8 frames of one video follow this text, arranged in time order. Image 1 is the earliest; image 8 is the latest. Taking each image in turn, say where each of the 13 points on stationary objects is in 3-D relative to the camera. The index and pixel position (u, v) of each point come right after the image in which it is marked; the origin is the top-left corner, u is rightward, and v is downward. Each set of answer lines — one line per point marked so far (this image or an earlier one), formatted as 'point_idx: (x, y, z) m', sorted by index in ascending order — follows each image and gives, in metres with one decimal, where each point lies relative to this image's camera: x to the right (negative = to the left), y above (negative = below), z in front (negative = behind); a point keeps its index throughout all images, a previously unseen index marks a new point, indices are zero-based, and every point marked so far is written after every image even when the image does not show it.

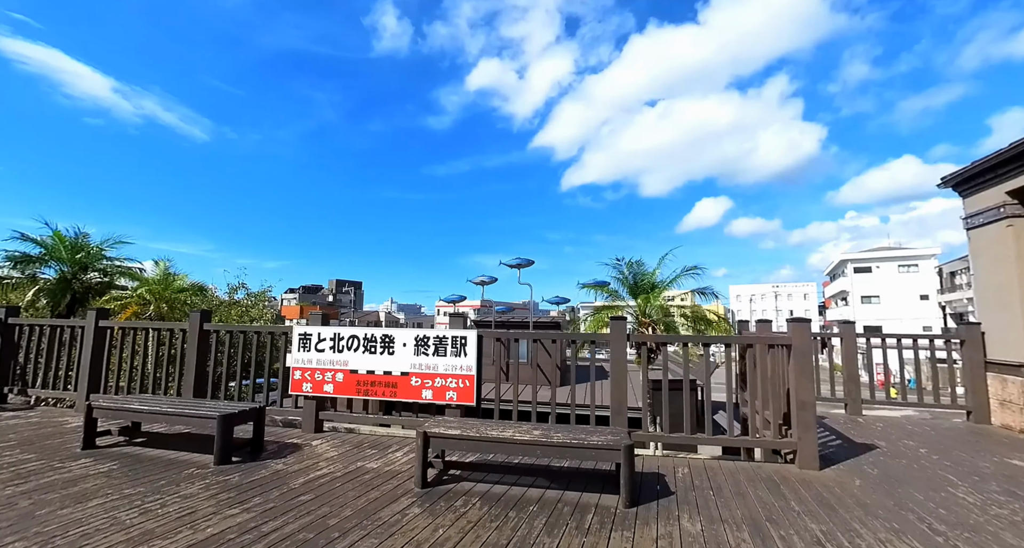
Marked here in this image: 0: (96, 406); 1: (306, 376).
0: (-3.5, -1.1, +4.1) m
1: (-2.0, -1.0, +4.7) m
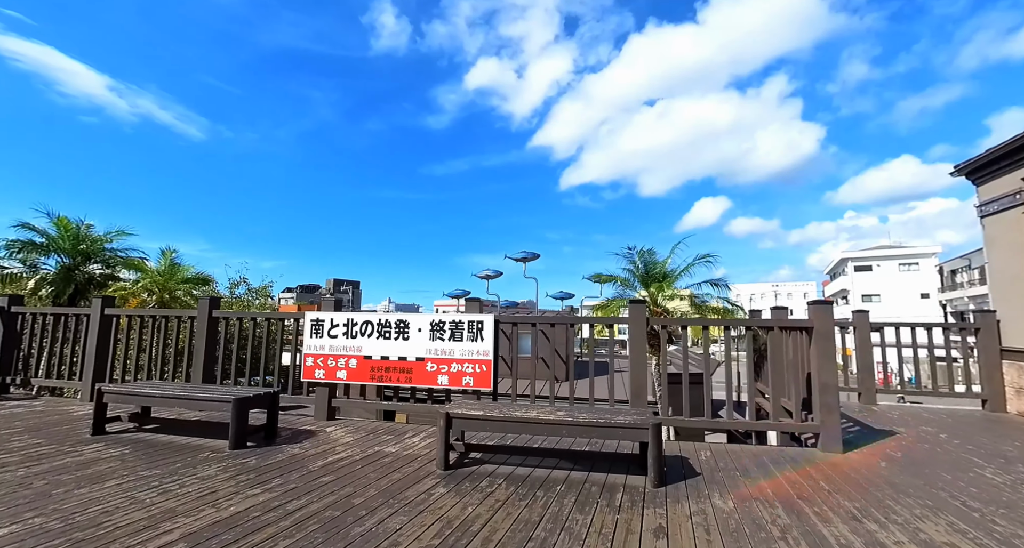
0: (-3.4, -1.0, +4.0) m
1: (-1.8, -0.8, +4.6) m
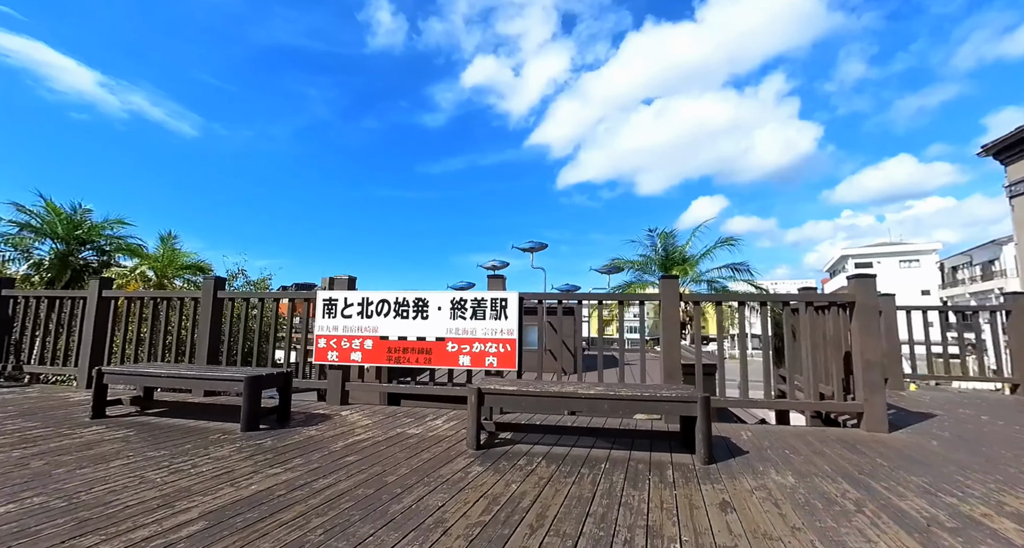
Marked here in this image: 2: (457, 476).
0: (-3.1, -0.8, +3.8) m
1: (-1.6, -0.6, +4.4) m
2: (-0.3, -1.1, +2.5) m
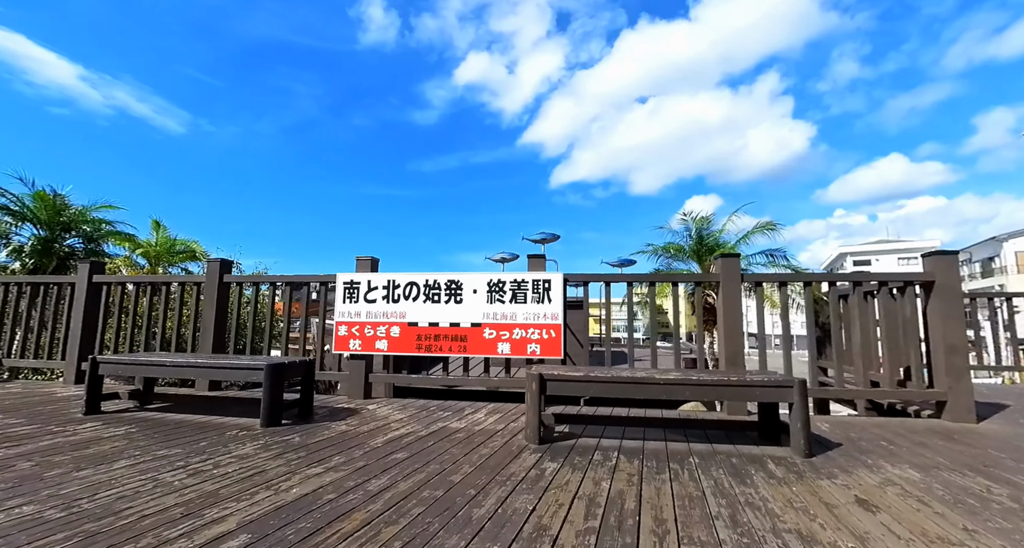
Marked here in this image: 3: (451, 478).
0: (-2.8, -0.6, +3.3) m
1: (-1.3, -0.5, +4.0) m
2: (+0.1, -0.9, +2.2) m
3: (-0.3, -0.9, +2.1) m
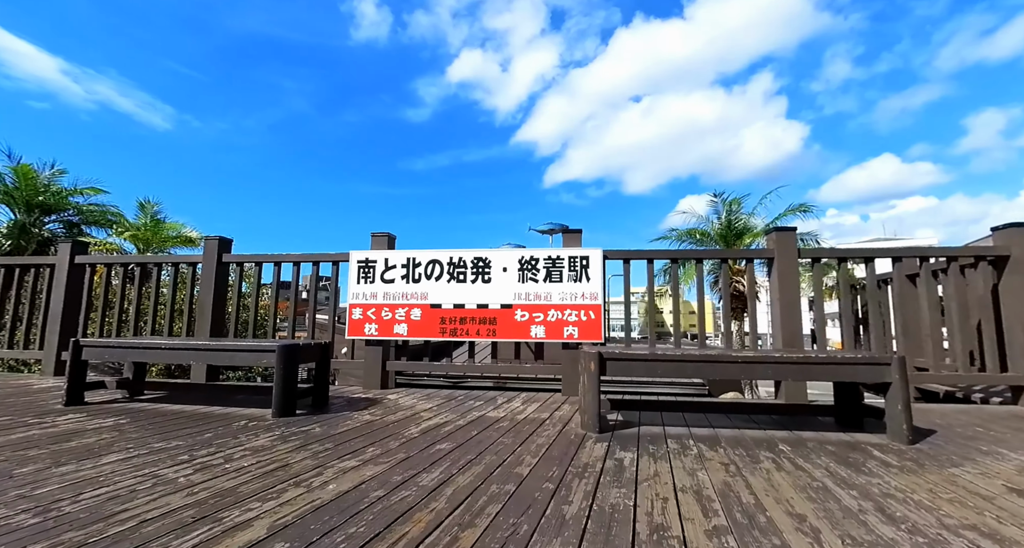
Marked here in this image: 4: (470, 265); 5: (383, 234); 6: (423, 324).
0: (-2.5, -0.4, +2.9) m
1: (-1.1, -0.3, +3.6) m
2: (+0.4, -0.7, +1.8) m
3: (0.0, -0.7, +1.7) m
4: (-0.3, +0.1, +3.5) m
5: (-1.0, +0.3, +3.8) m
6: (-0.6, -0.4, +3.5) m
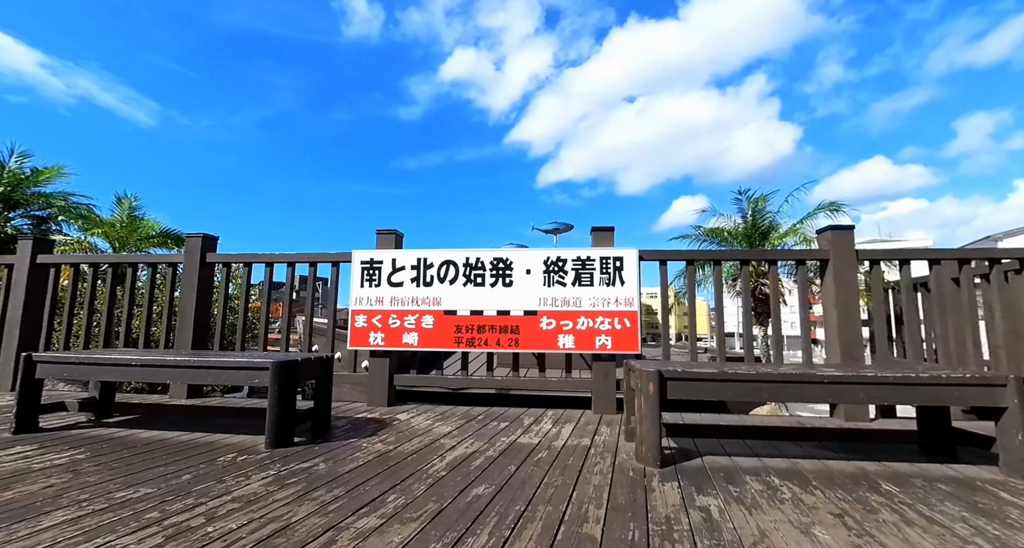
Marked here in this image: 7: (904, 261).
0: (-2.4, -0.4, +2.5) m
1: (-0.9, -0.3, +3.2) m
2: (+0.6, -0.7, +1.4) m
3: (+0.2, -0.7, +1.3) m
4: (-0.1, +0.1, +3.1) m
5: (-0.8, +0.3, +3.4) m
6: (-0.5, -0.4, +3.1) m
7: (+2.5, +0.1, +3.1) m
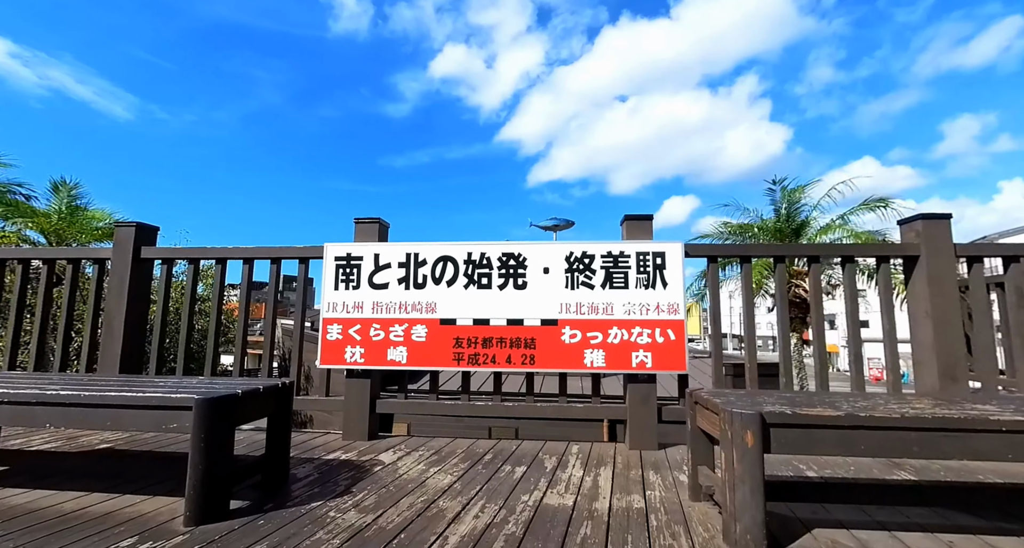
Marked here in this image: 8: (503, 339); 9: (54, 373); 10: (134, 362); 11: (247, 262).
0: (-2.3, -0.4, +1.8) m
1: (-0.8, -0.3, +2.5) m
2: (+0.7, -0.7, +0.8) m
3: (+0.3, -0.7, +0.7) m
4: (-0.1, +0.1, +2.5) m
5: (-0.8, +0.3, +2.7) m
6: (-0.4, -0.4, +2.5) m
7: (+2.6, +0.1, +2.5) m
8: (0.0, -0.3, +2.5) m
9: (-2.0, -0.4, +2.1) m
10: (-2.1, -0.5, +2.7) m
11: (-1.6, +0.1, +2.9) m
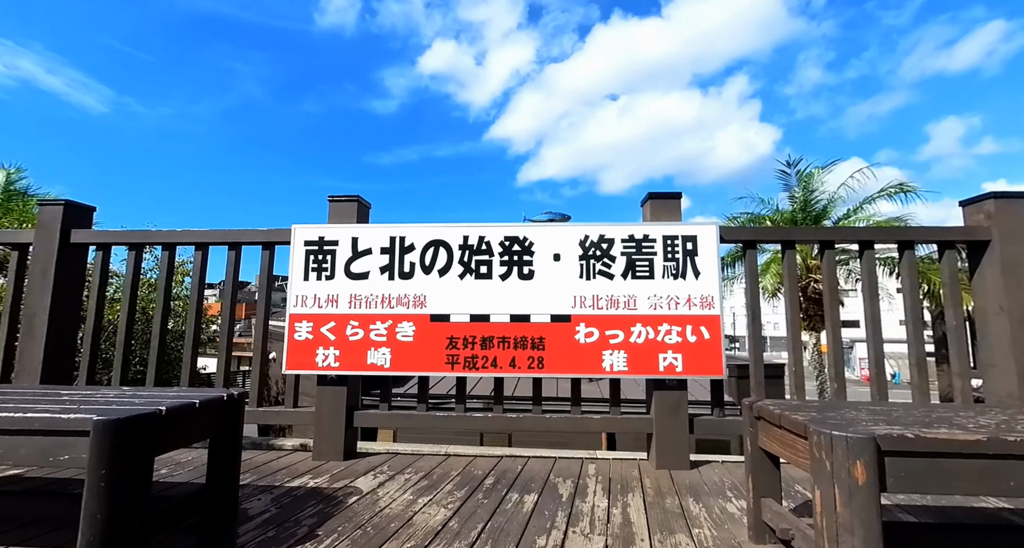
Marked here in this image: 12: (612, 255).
0: (-2.3, -0.4, +1.3) m
1: (-0.8, -0.3, +2.1) m
2: (+0.7, -0.7, +0.4) m
3: (+0.4, -0.6, +0.3) m
4: (-0.1, +0.1, +2.1) m
5: (-0.8, +0.4, +2.3) m
6: (-0.4, -0.3, +2.1) m
7: (+2.6, +0.1, +2.2) m
8: (0.0, -0.3, +2.1) m
9: (-2.0, -0.4, +1.7) m
10: (-2.1, -0.4, +2.3) m
11: (-1.5, +0.1, +2.4) m
12: (+0.4, +0.1, +2.1) m
